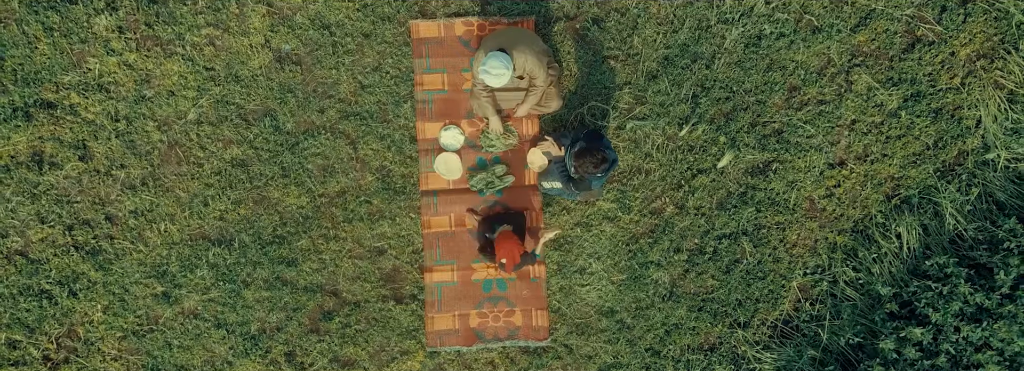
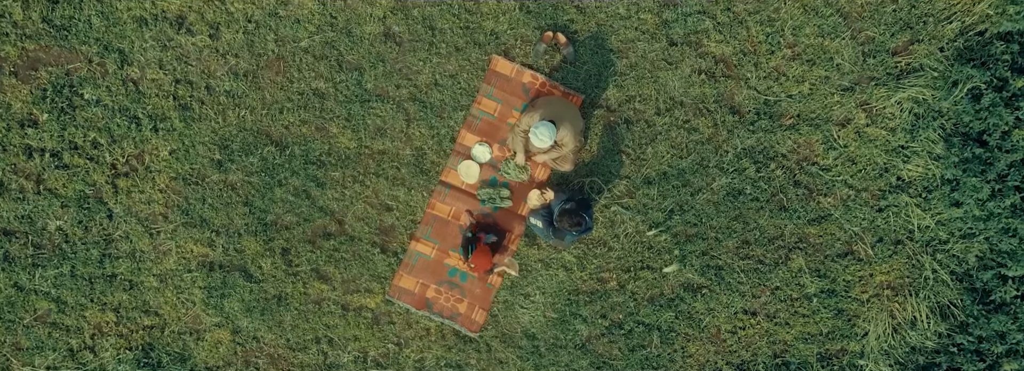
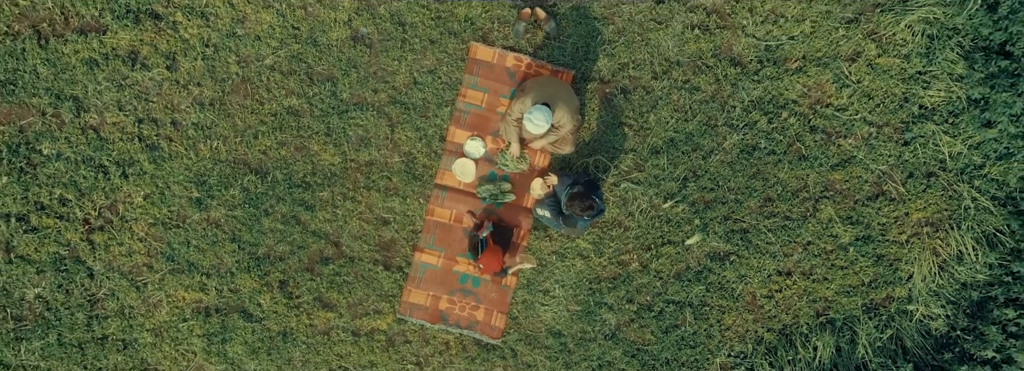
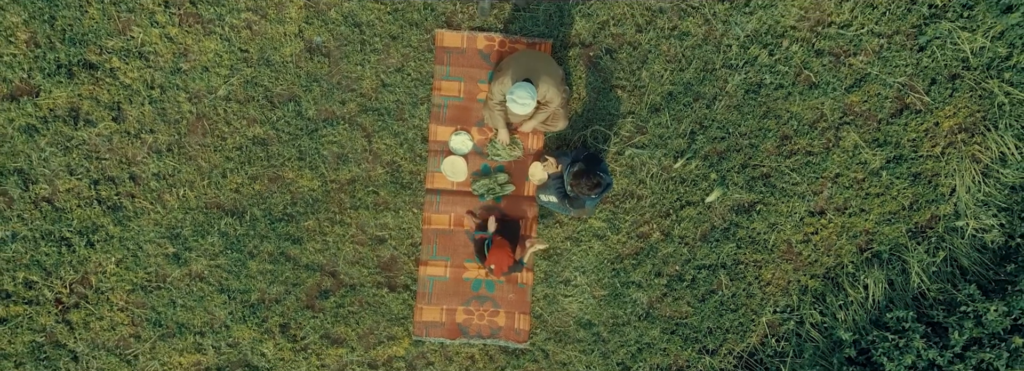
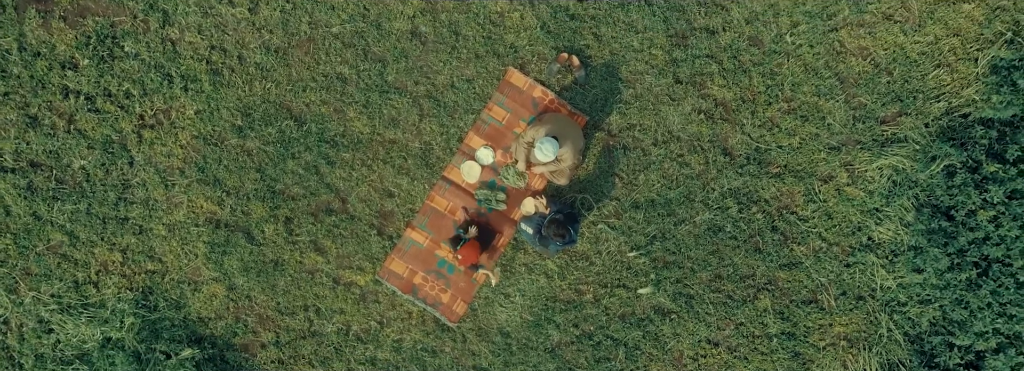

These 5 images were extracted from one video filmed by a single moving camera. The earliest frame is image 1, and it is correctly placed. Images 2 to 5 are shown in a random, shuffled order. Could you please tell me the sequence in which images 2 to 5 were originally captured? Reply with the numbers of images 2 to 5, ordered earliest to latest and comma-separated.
4, 3, 2, 5
